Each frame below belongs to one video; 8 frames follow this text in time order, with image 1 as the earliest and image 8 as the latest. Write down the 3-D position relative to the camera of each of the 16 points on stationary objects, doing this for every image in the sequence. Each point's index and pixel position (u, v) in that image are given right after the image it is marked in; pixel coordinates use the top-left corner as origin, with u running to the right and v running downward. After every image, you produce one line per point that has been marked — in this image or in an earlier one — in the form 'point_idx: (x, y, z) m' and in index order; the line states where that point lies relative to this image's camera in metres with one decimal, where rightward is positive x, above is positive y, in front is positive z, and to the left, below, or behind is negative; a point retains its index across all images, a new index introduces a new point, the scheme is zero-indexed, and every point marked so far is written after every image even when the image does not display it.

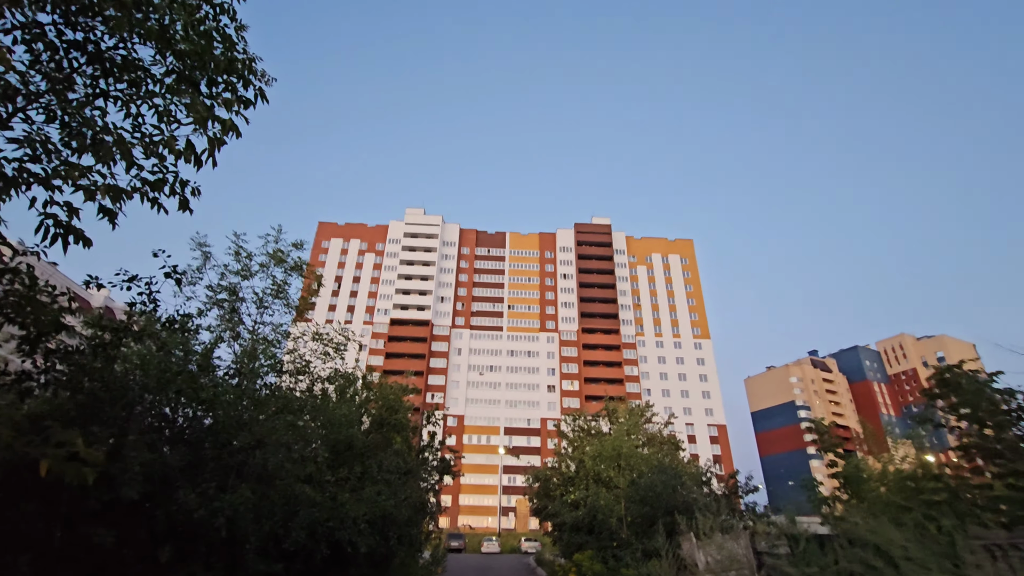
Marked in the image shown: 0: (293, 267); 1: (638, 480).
0: (-4.6, +0.4, +10.7) m
1: (+3.6, -5.5, +14.7) m
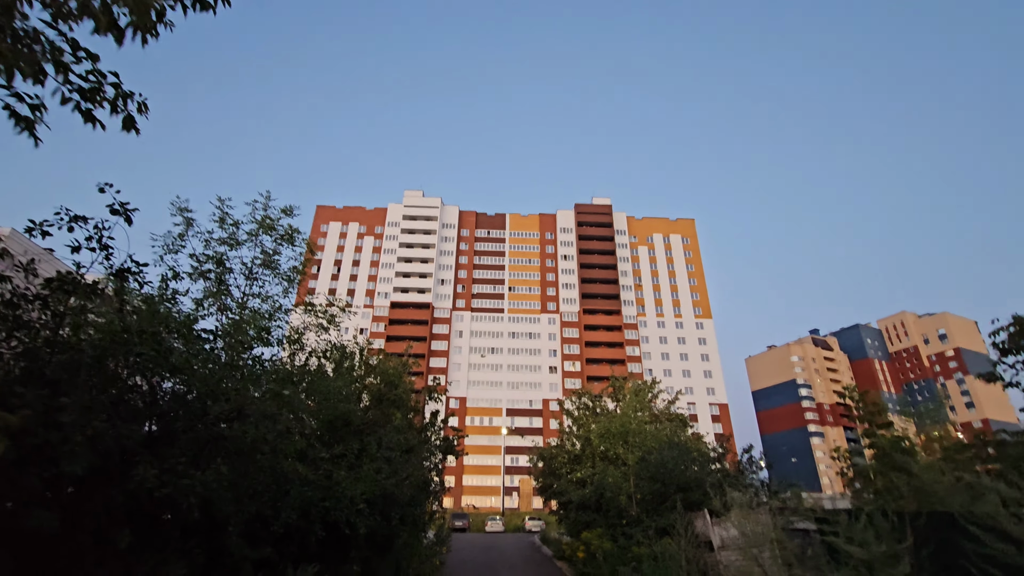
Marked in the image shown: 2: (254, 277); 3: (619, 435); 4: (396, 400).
0: (-4.5, +1.0, +10.1) m
1: (+3.8, -4.7, +14.3) m
2: (-4.8, +0.2, +9.6) m
3: (+3.5, -4.9, +17.1) m
4: (-2.4, -2.2, +10.5) m
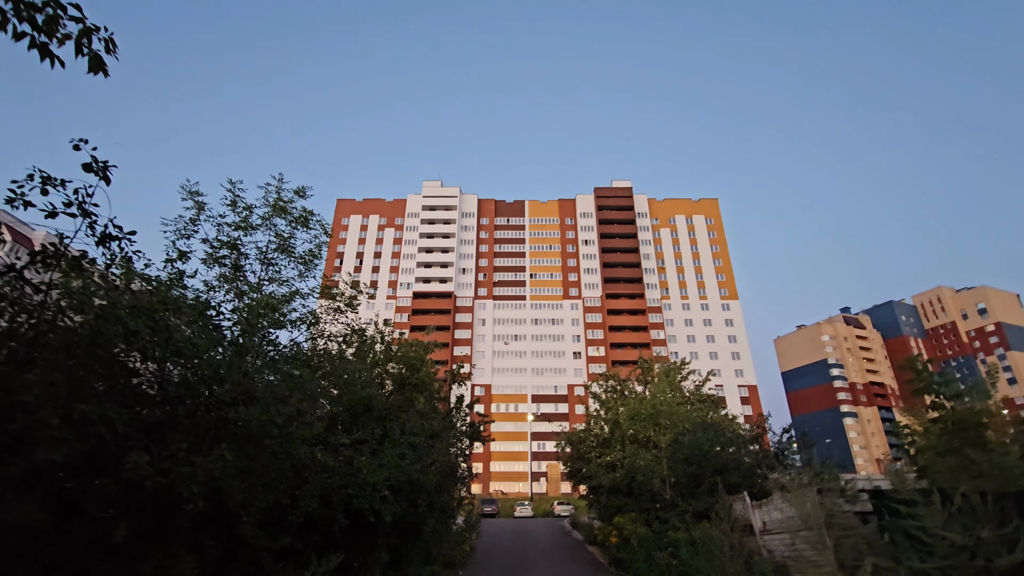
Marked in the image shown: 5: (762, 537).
0: (-4.1, +1.3, +9.7) m
1: (+4.5, -4.0, +13.7) m
2: (-4.4, +0.5, +9.3) m
3: (+4.4, -4.1, +16.5) m
4: (-1.9, -1.8, +10.2) m
5: (+4.9, -4.9, +10.2) m
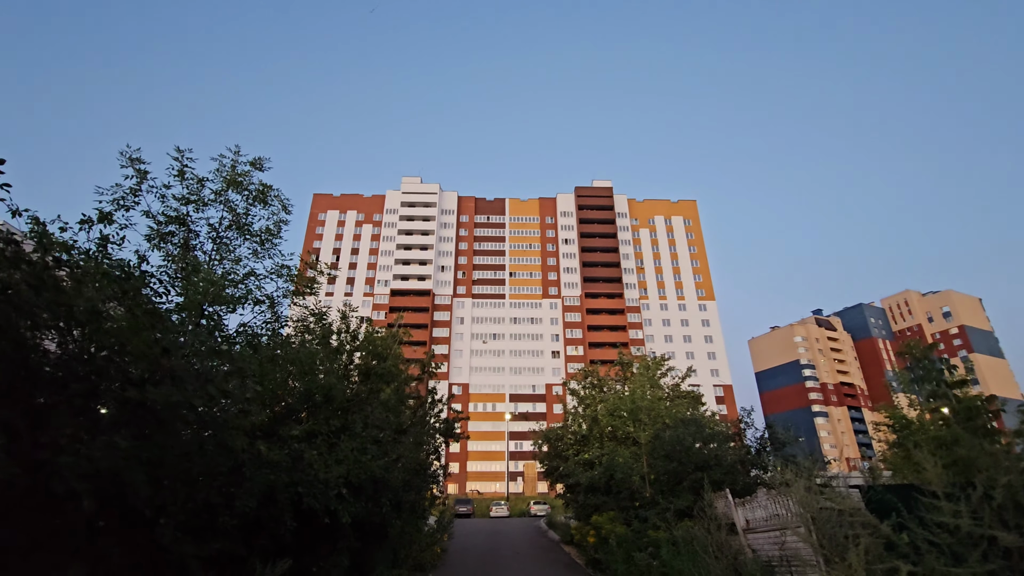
0: (-4.5, +1.6, +9.0) m
1: (+3.9, -3.8, +13.3) m
2: (-4.8, +0.8, +8.6) m
3: (+3.6, -3.9, +16.1) m
4: (-2.3, -1.5, +9.5) m
5: (+4.4, -4.7, +9.8) m
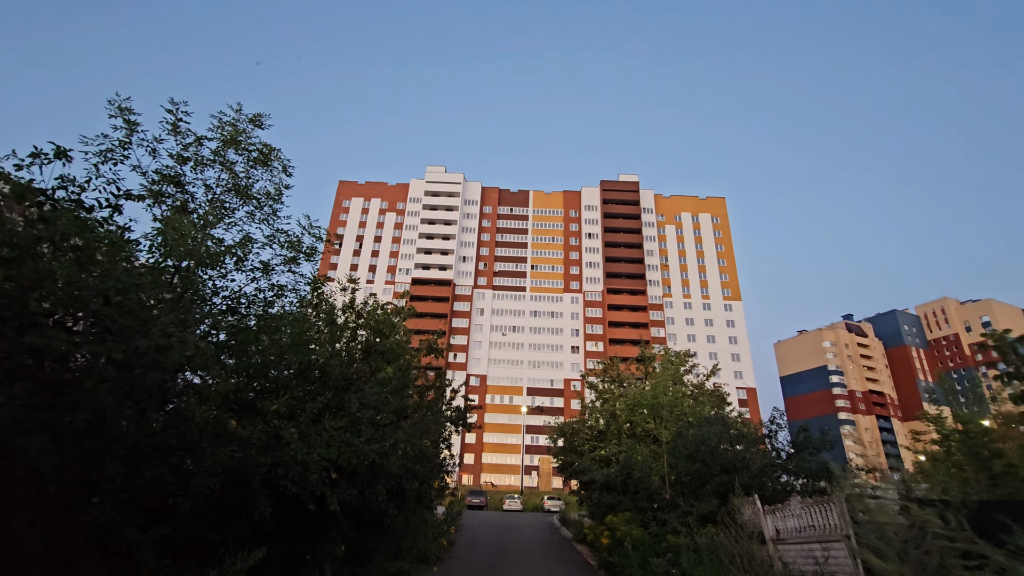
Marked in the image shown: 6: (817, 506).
0: (-4.2, +2.2, +8.4) m
1: (+4.2, -3.5, +12.4) m
2: (-4.6, +1.3, +8.0) m
3: (+4.1, -3.6, +15.2) m
4: (-2.1, -1.1, +8.9) m
5: (+4.5, -4.4, +8.9) m
6: (+4.8, -3.5, +8.3) m
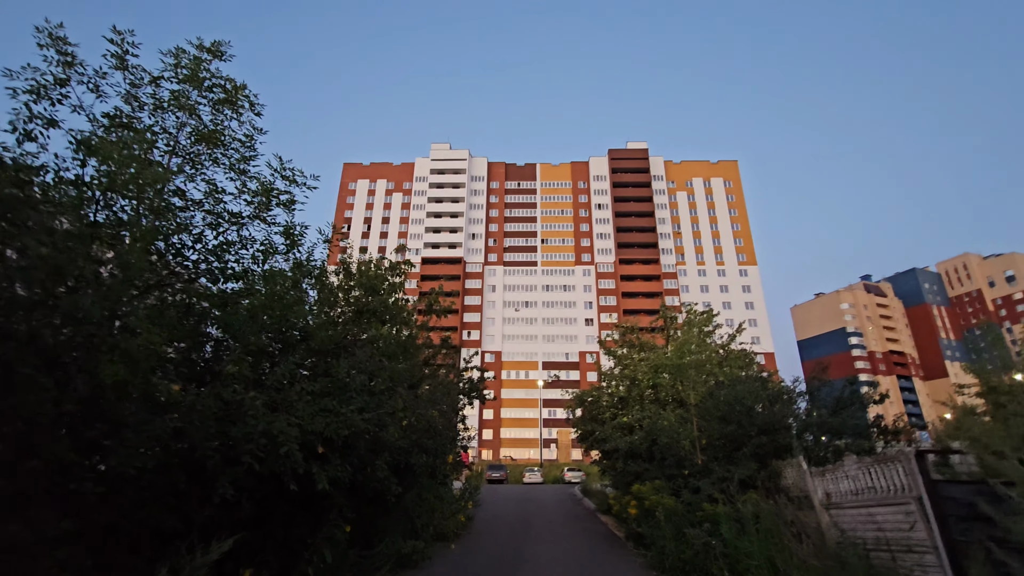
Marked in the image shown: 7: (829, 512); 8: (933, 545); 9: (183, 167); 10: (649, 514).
0: (-4.2, +2.7, +7.4) m
1: (+4.5, -2.3, +11.5) m
2: (-4.5, +1.9, +7.0) m
3: (+4.5, -2.3, +14.3) m
4: (-1.9, -0.4, +7.9) m
5: (+4.9, -3.4, +7.9) m
6: (+5.1, -2.6, +7.3) m
7: (+4.9, -3.4, +7.9) m
8: (+5.1, -3.1, +6.2) m
9: (-4.5, +1.6, +7.0) m
10: (+3.0, -4.9, +11.3) m
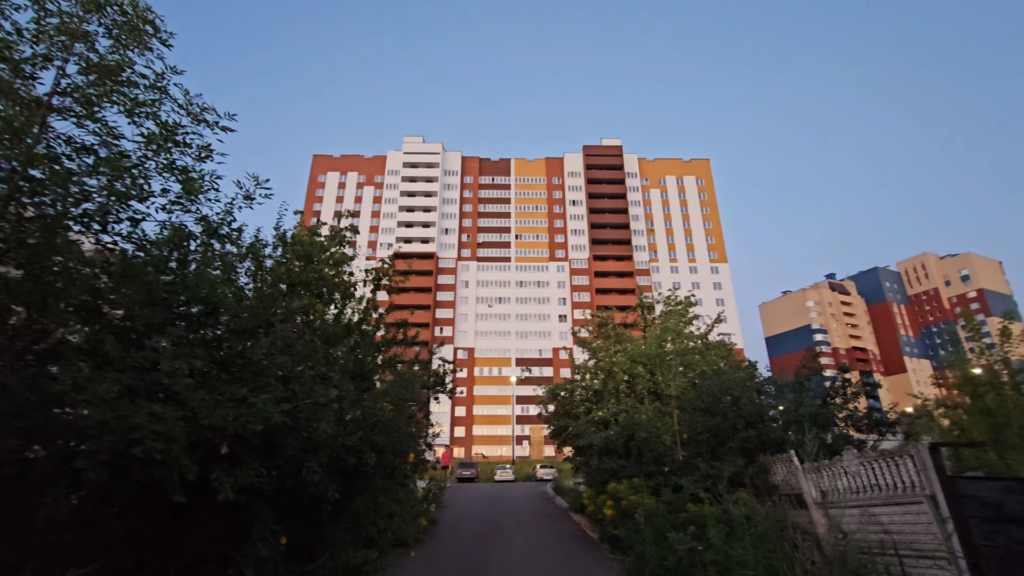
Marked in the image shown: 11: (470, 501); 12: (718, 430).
0: (-4.6, +3.1, +6.1) m
1: (+3.8, -2.0, +10.7) m
2: (-4.9, +2.3, +5.8) m
3: (+3.6, -2.0, +13.5) m
4: (-2.4, 0.0, +6.8) m
5: (+4.3, -3.1, +7.2) m
6: (+4.6, -2.2, +6.5) m
7: (+4.3, -3.1, +7.1) m
8: (+4.6, -2.8, +5.4) m
9: (-4.9, +2.0, +5.7) m
10: (+2.3, -4.6, +10.4) m
11: (-1.6, -8.1, +19.6) m
12: (+3.8, -2.6, +9.4) m
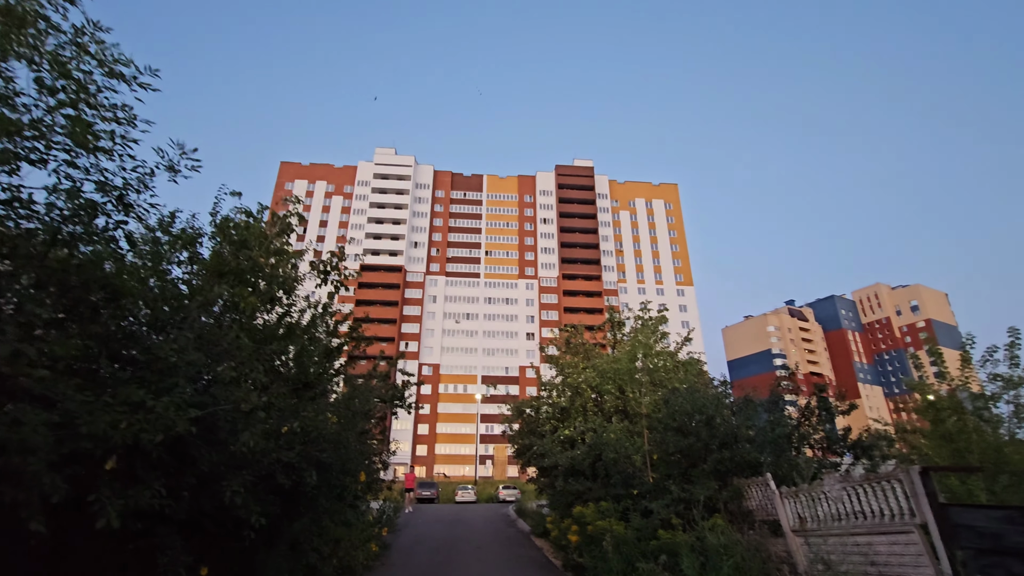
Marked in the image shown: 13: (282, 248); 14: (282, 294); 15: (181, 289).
0: (-4.9, +3.3, +5.3) m
1: (+3.1, -2.3, +10.2) m
2: (-5.2, +2.5, +4.9) m
3: (+2.7, -2.3, +13.0) m
4: (-2.9, +0.1, +6.0) m
5: (+3.8, -3.3, +6.7) m
6: (+4.1, -2.4, +6.1) m
7: (+3.8, -3.3, +6.6) m
8: (+4.2, -2.9, +5.0) m
9: (-5.2, +2.2, +4.9) m
10: (+1.5, -4.8, +9.7) m
11: (-3.1, -8.5, +18.5) m
12: (+3.1, -2.8, +8.9) m
13: (-2.9, +0.5, +7.1) m
14: (-2.8, -0.2, +6.7) m
15: (-3.1, -0.1, +4.9) m
